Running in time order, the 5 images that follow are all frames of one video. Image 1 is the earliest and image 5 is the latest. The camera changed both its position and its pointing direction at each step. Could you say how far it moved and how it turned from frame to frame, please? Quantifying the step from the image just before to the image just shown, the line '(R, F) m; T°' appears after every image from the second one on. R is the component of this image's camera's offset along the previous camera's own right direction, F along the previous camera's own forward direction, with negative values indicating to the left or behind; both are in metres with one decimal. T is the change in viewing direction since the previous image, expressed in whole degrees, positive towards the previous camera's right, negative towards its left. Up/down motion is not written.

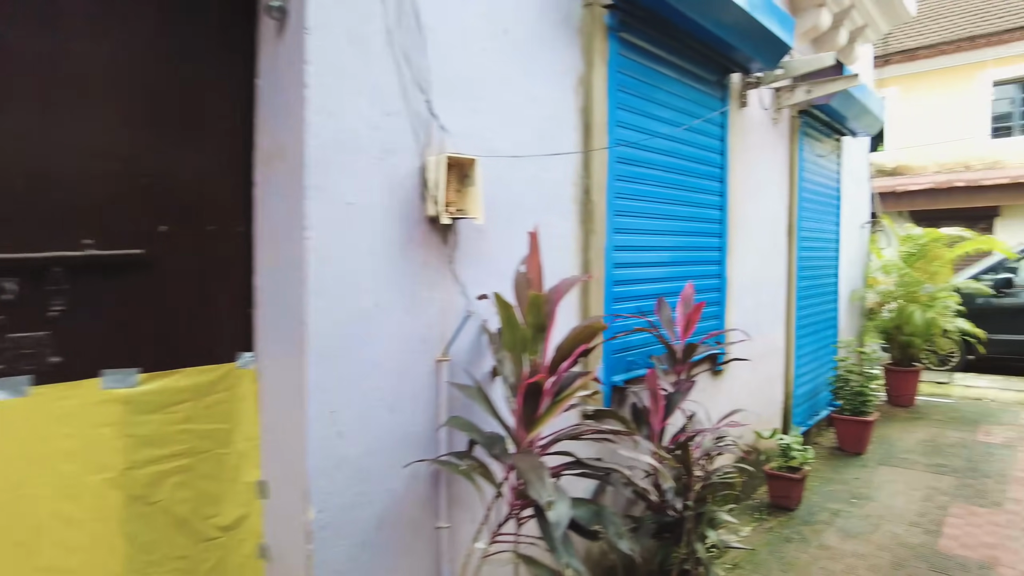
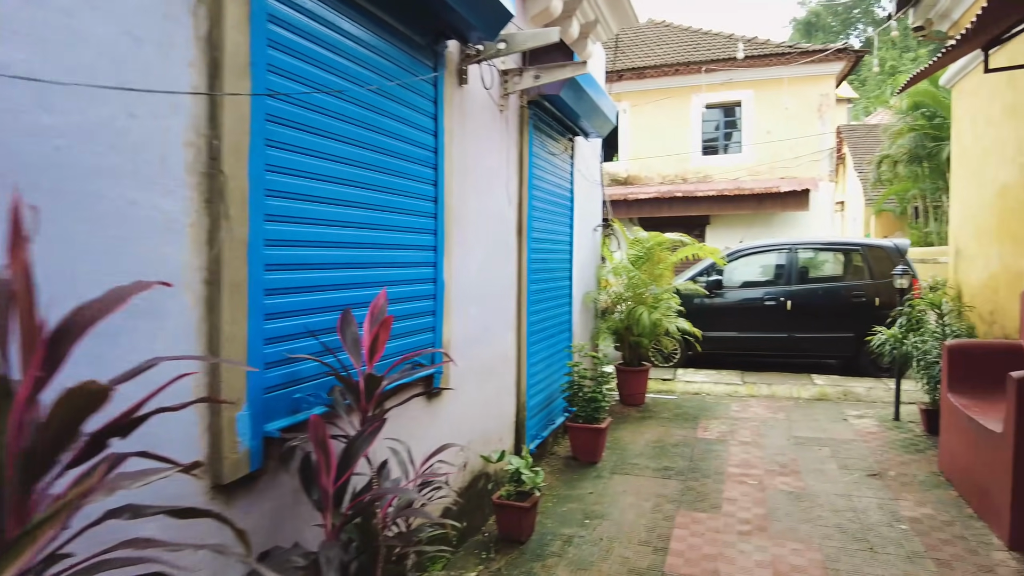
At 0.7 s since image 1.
(+0.4, +0.6) m; +20°
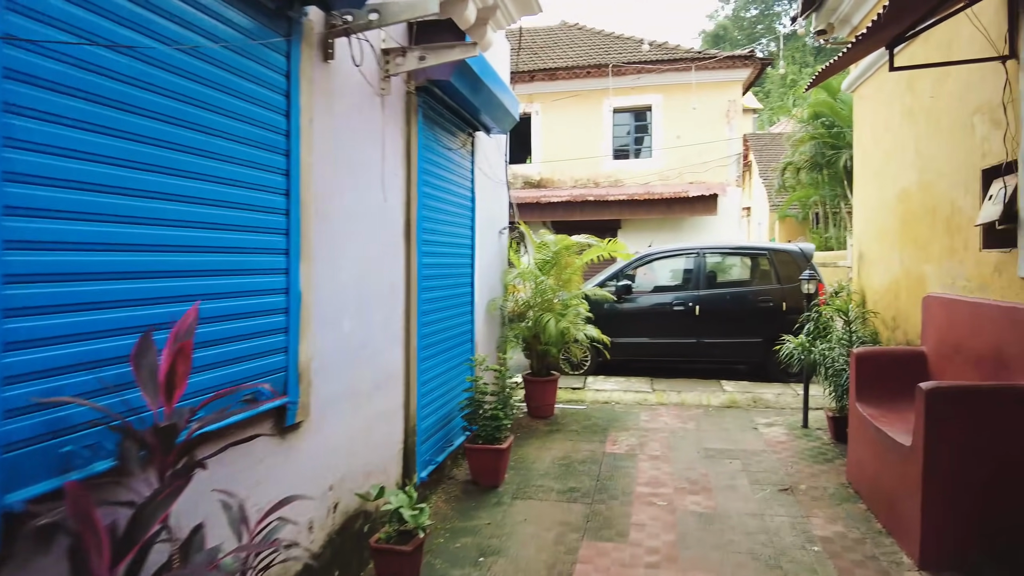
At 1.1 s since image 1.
(+0.2, +0.4) m; +7°
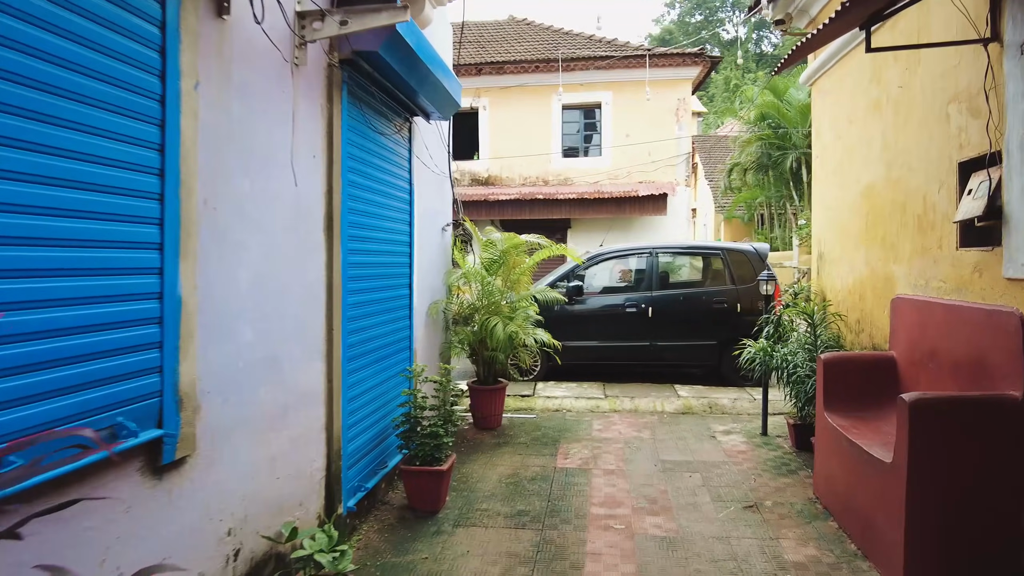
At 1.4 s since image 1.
(0.0, +0.4) m; +4°
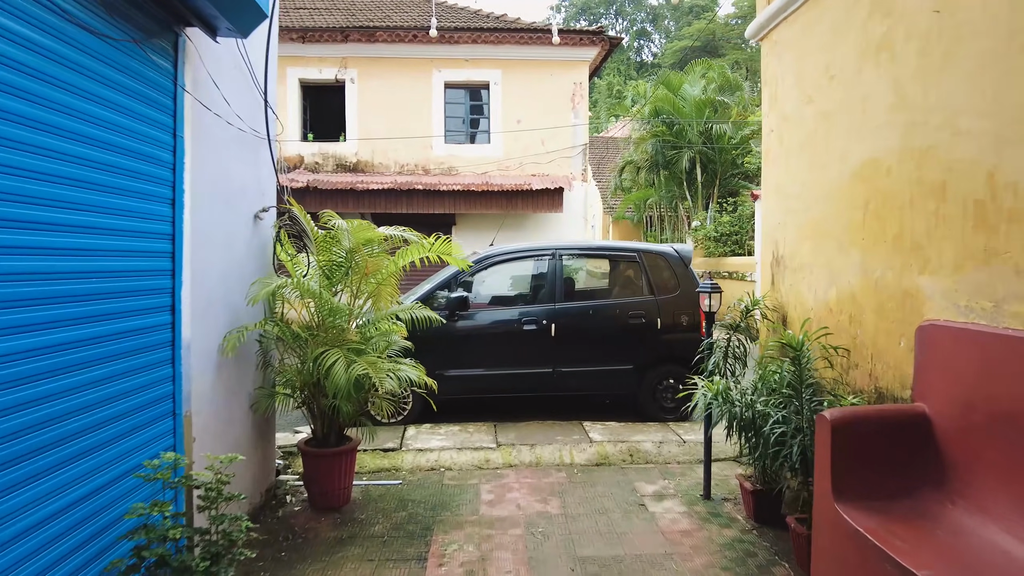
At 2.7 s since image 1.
(+0.2, +1.6) m; +10°
